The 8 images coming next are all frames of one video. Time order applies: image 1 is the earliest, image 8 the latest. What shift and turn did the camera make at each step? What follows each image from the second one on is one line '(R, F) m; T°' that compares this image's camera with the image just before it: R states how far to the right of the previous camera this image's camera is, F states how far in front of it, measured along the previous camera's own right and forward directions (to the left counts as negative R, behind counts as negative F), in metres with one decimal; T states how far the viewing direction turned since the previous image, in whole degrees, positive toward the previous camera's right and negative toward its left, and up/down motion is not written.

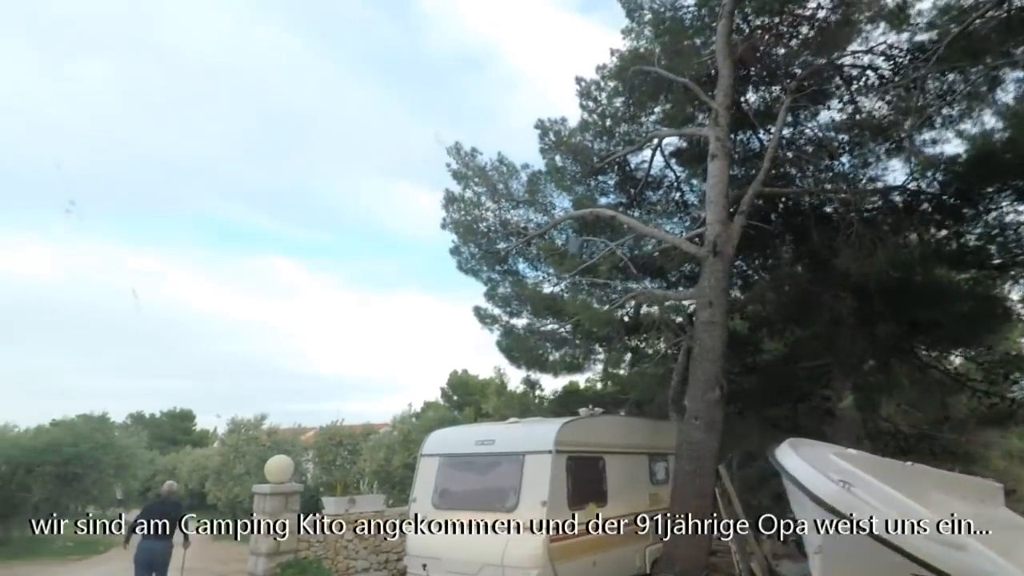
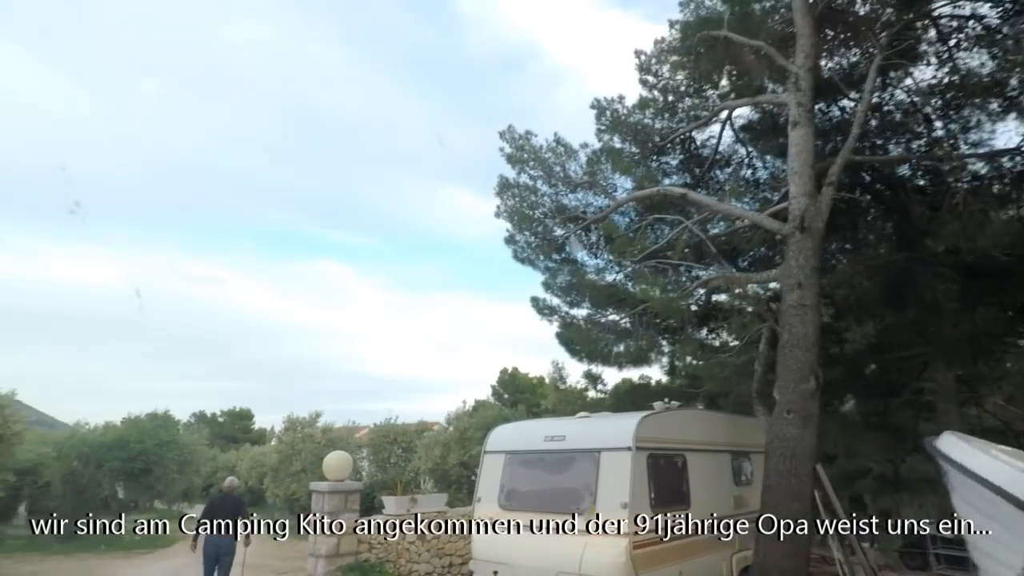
(-0.2, +0.6) m; -4°
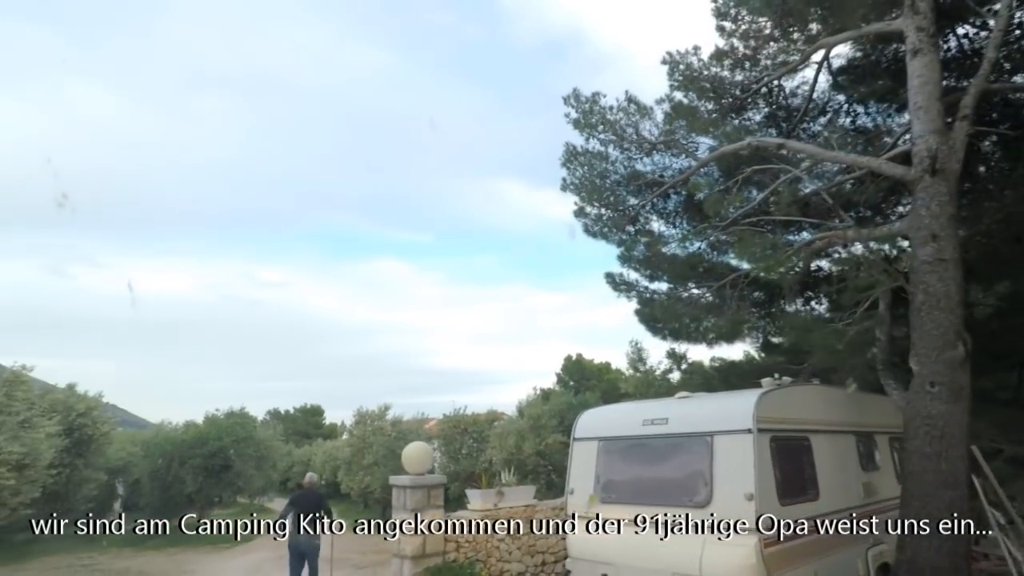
(-0.3, +0.7) m; -5°
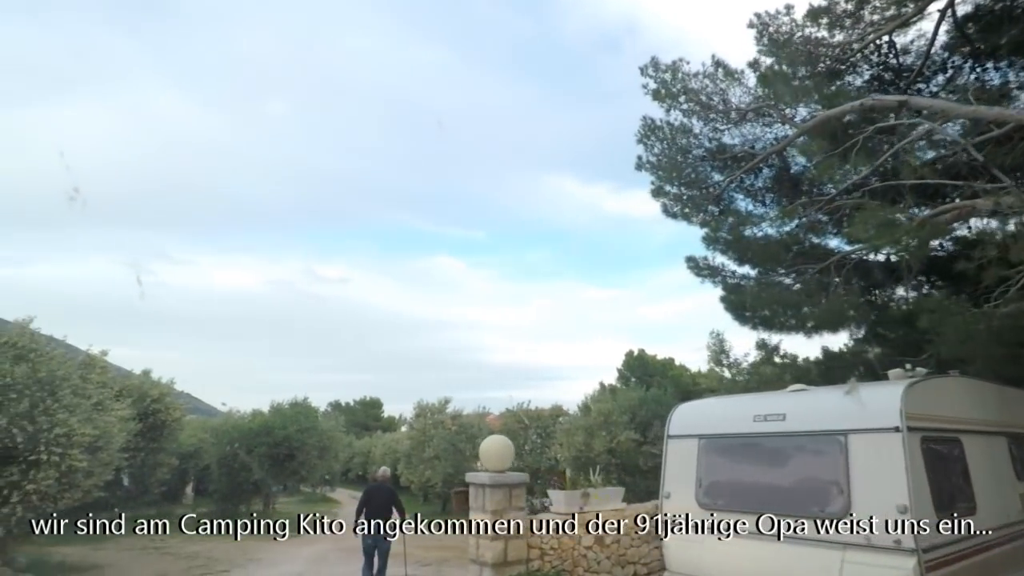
(-0.3, +0.7) m; -4°
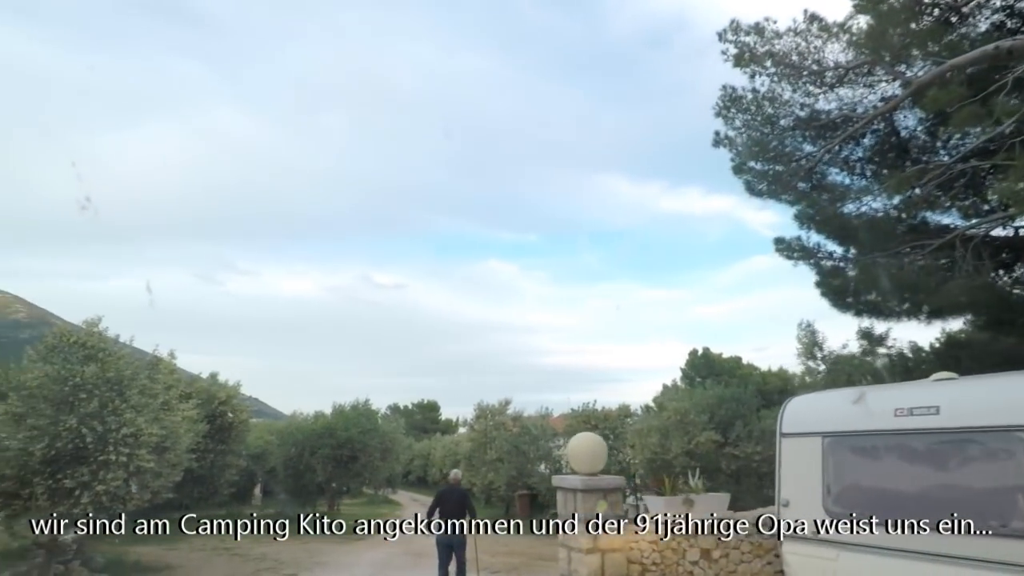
(-0.3, +0.7) m; -4°
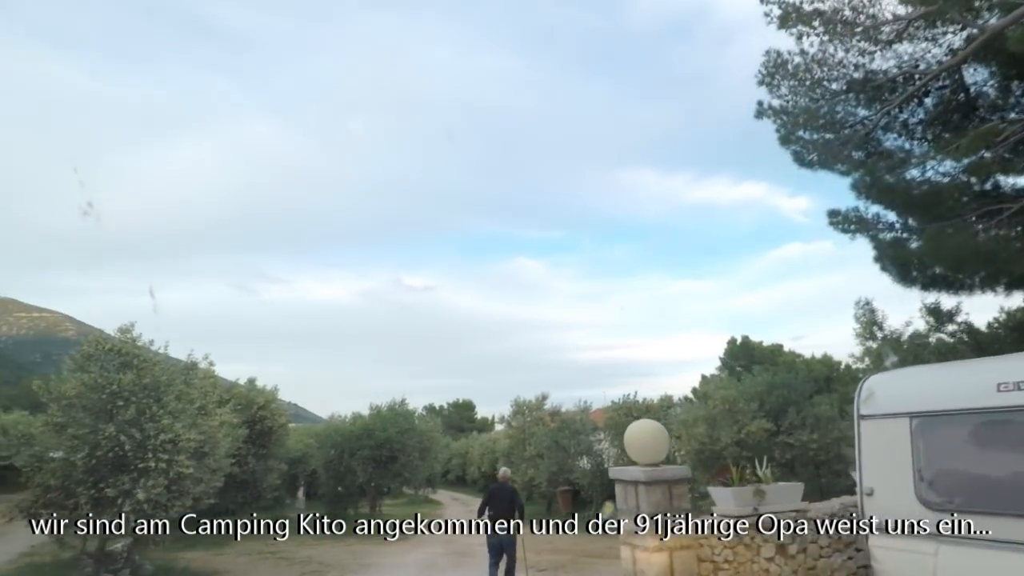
(-0.1, +0.4) m; -2°
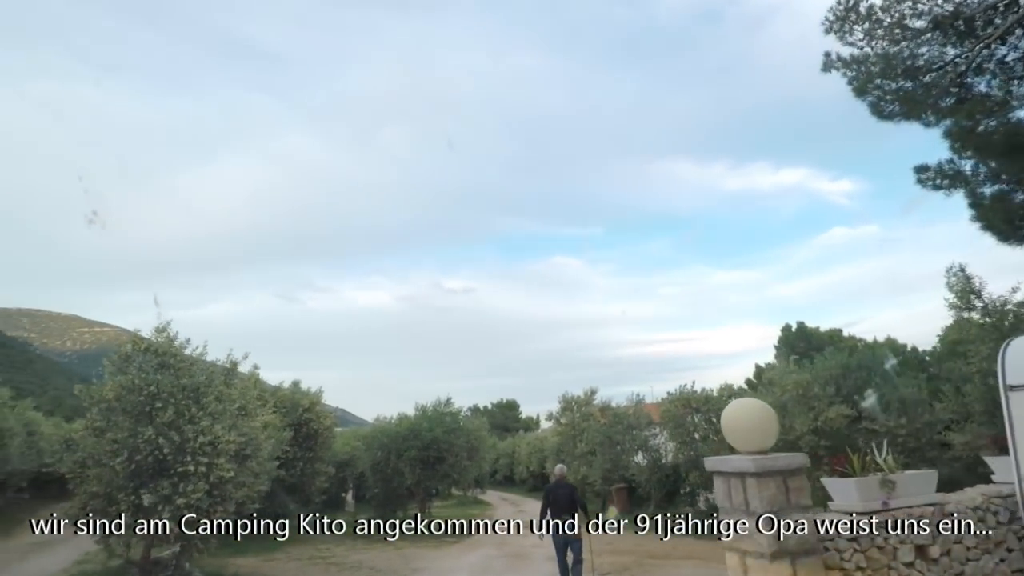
(-0.2, +0.9) m; -3°
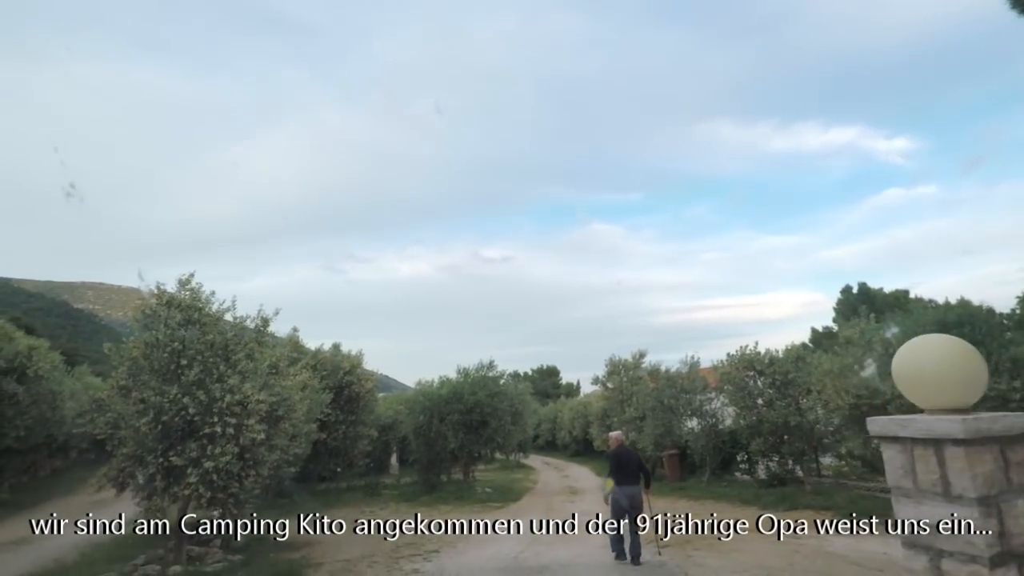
(-0.2, +1.2) m; -3°
